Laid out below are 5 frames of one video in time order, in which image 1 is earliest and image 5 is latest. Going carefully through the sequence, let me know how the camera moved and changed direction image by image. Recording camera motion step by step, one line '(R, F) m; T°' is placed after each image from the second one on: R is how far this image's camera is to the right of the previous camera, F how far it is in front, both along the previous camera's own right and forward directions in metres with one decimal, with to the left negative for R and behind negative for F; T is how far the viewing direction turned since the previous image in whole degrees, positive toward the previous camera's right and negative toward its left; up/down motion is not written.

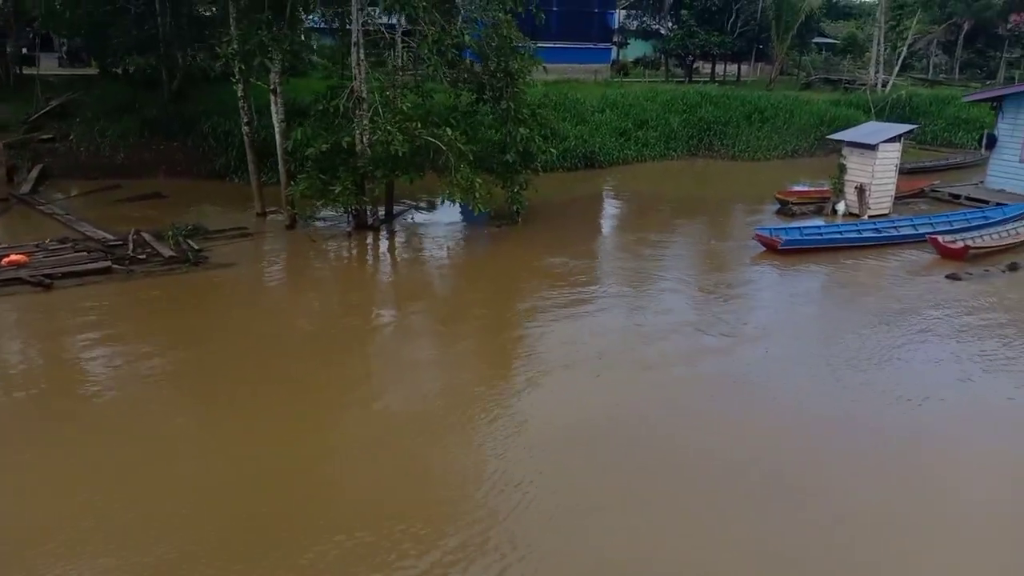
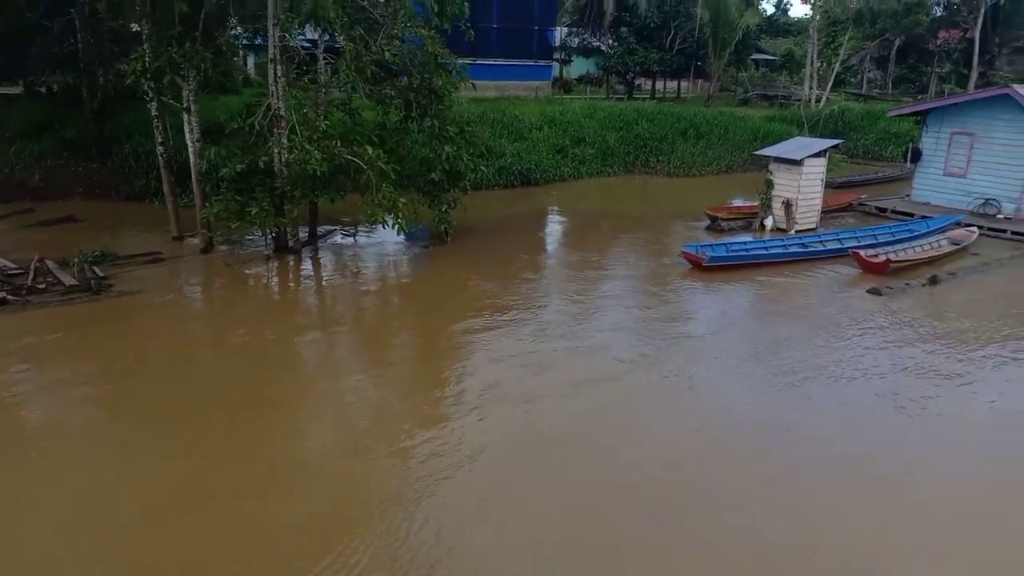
(+0.4, +0.2) m; +3°
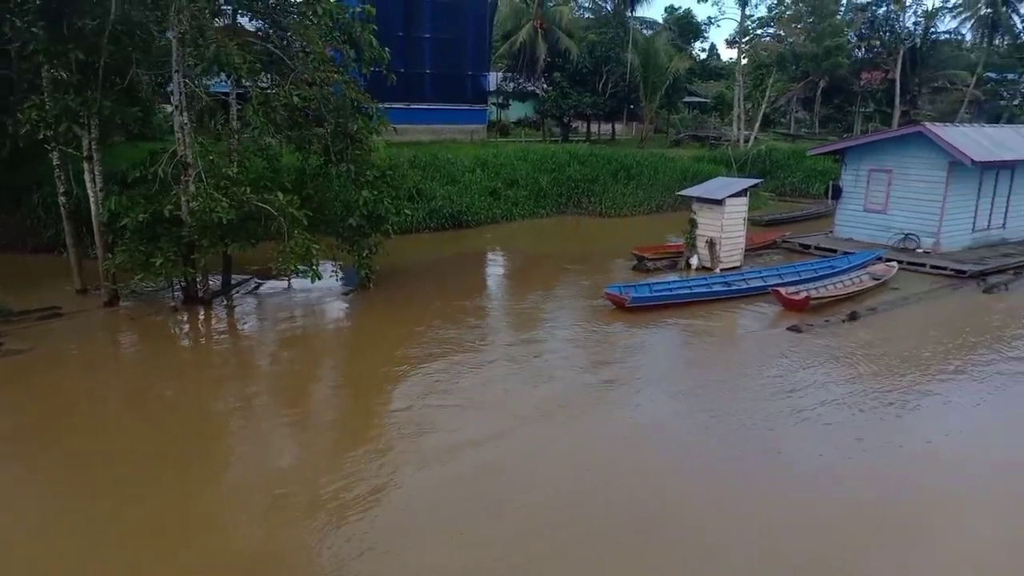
(+0.4, +0.3) m; +3°
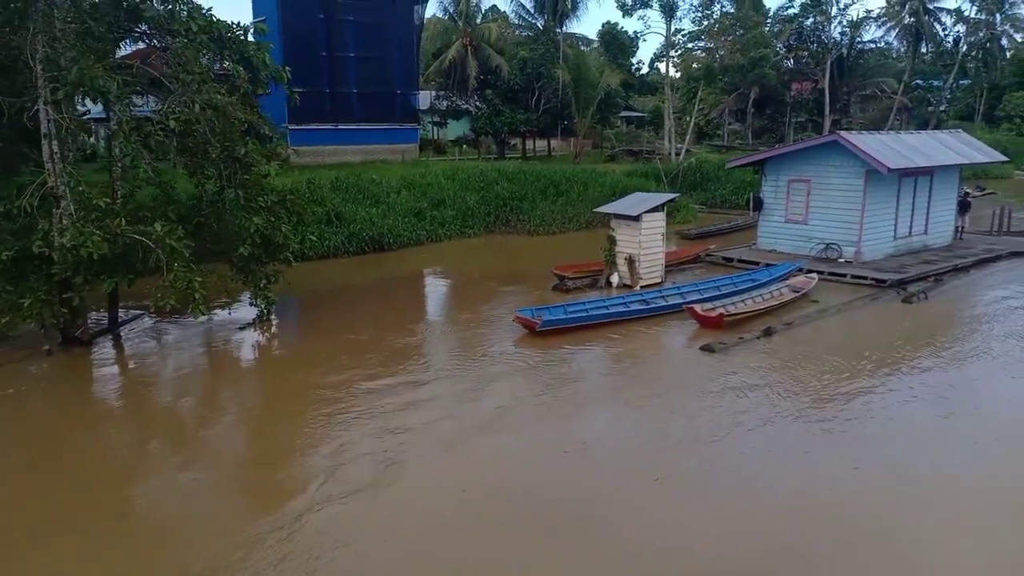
(+0.7, +0.6) m; +3°
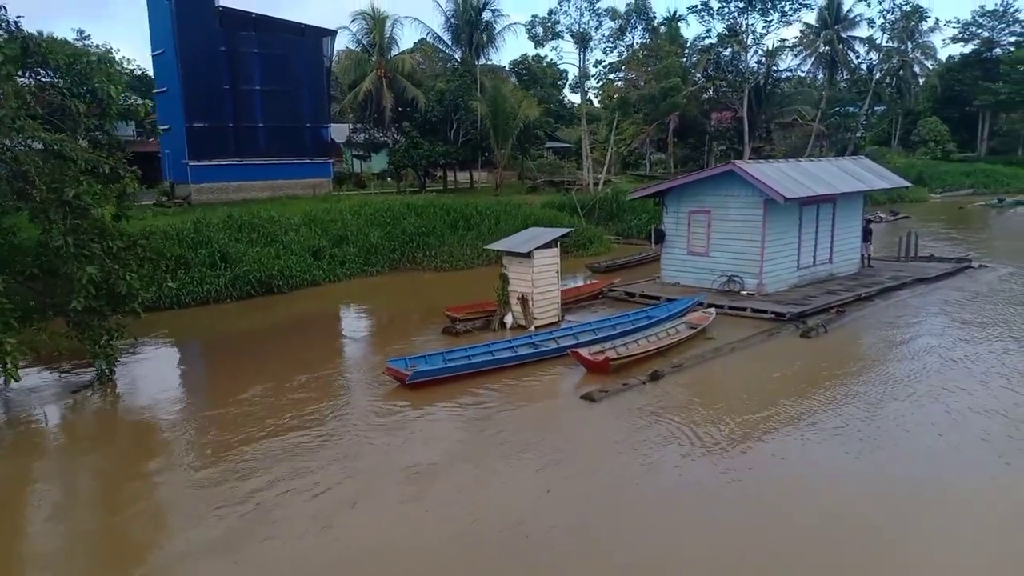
(+1.0, +0.9) m; +4°
